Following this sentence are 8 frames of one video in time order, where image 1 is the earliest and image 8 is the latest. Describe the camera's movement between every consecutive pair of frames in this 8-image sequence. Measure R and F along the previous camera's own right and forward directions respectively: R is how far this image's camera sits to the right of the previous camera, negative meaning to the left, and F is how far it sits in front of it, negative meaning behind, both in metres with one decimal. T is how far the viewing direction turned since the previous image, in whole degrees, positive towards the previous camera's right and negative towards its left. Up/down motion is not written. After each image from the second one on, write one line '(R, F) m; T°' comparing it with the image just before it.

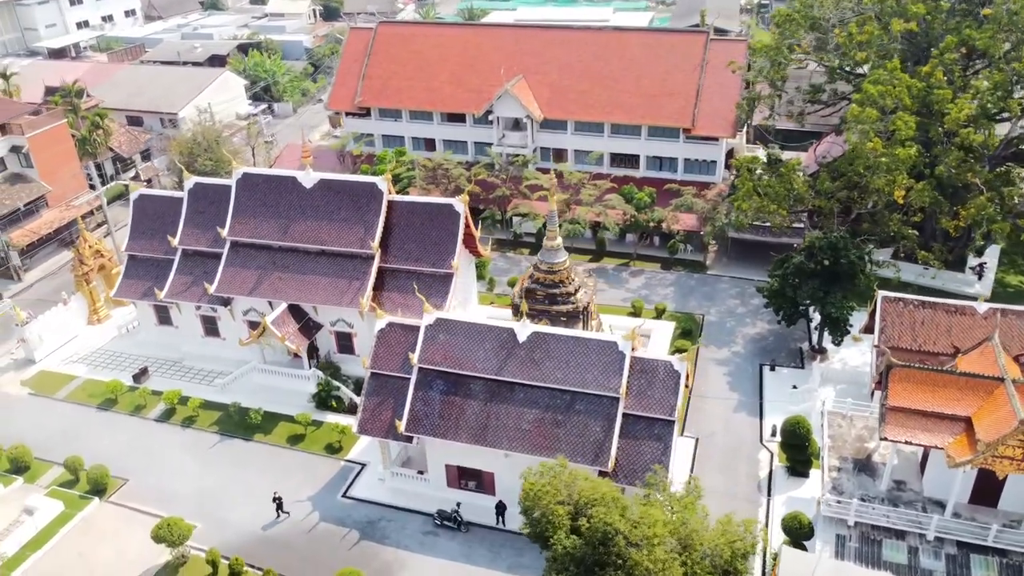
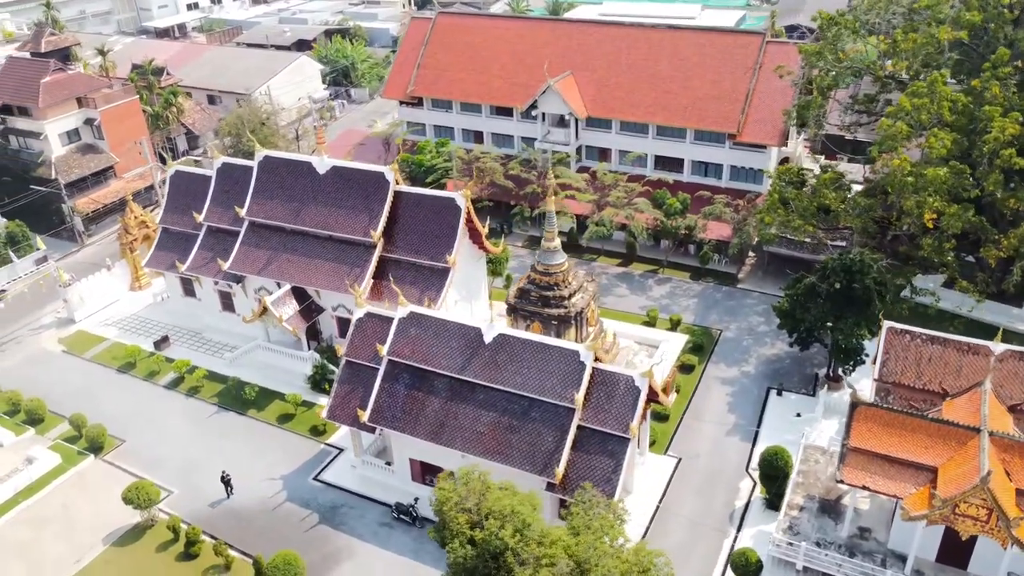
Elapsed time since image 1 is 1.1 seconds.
(+4.6, +0.8) m; -8°
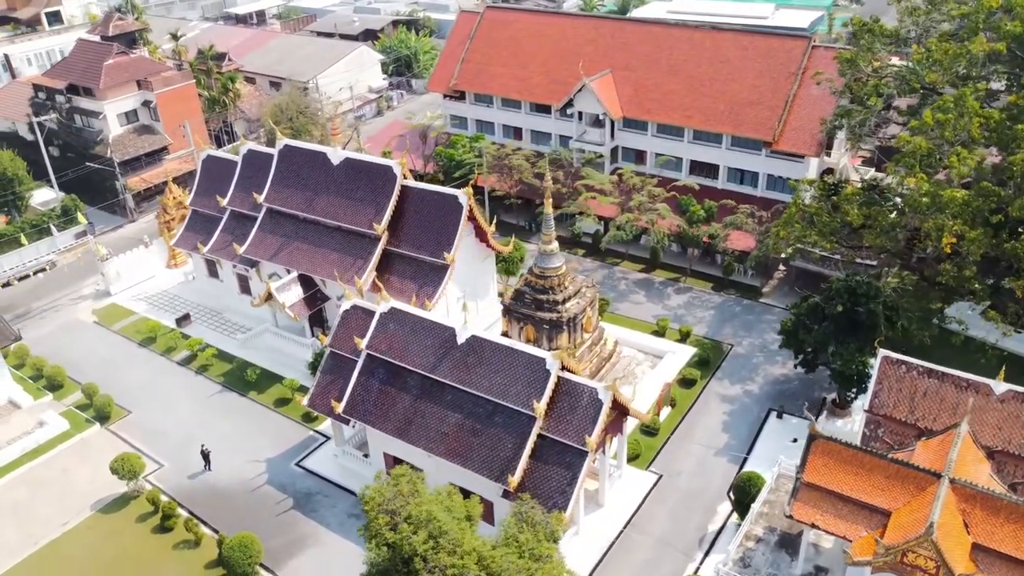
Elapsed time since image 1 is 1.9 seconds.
(+3.6, +0.5) m; -6°
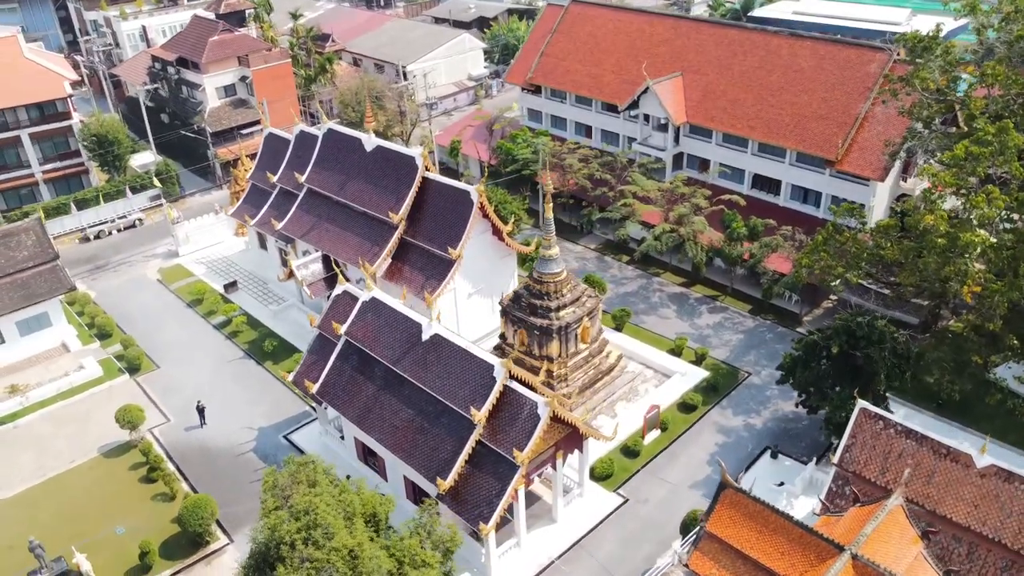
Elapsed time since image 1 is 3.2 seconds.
(+5.7, +0.8) m; -10°
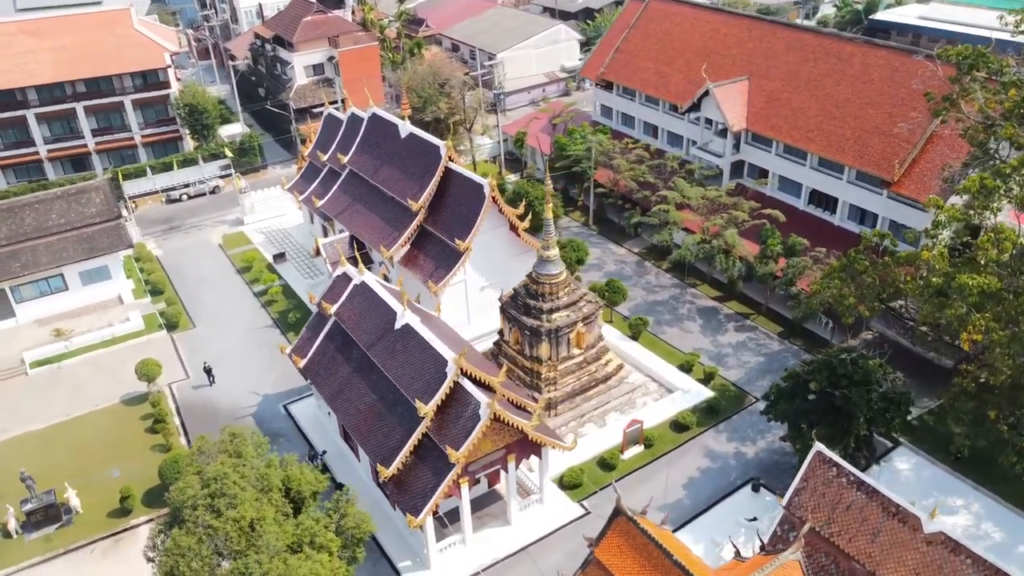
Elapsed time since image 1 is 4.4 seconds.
(+5.2, +0.6) m; -9°
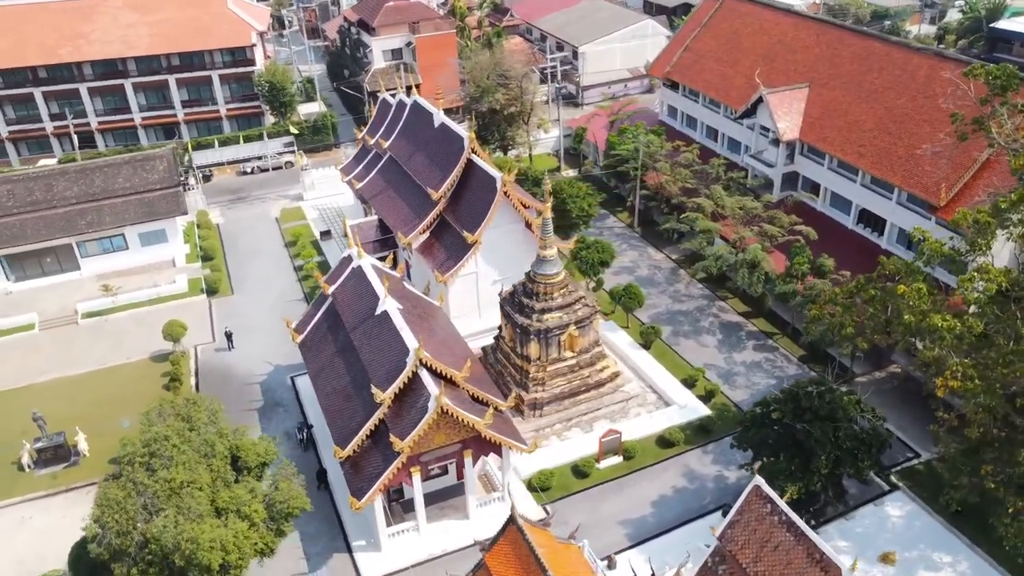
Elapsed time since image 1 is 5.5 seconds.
(+4.7, +0.4) m; -8°
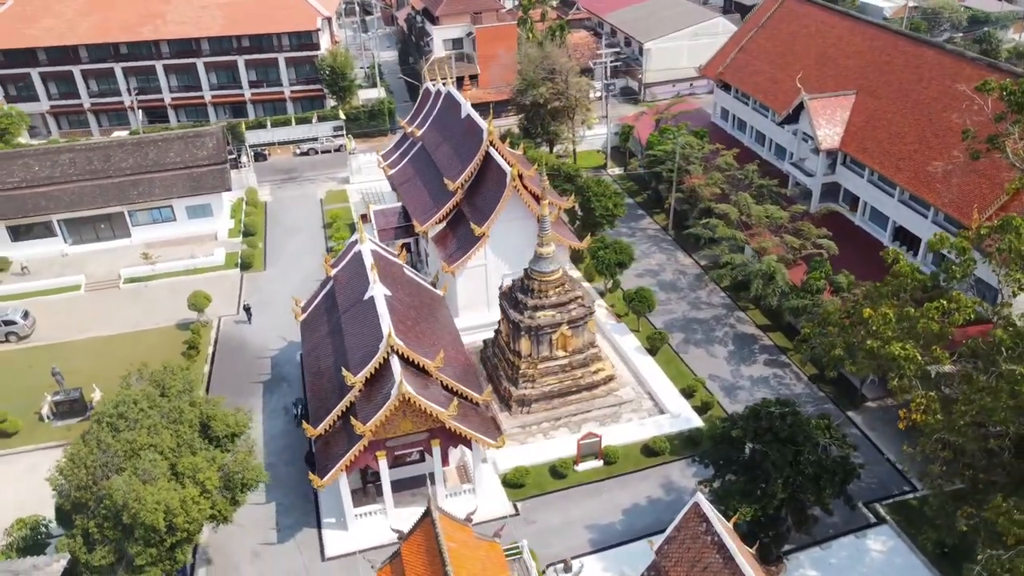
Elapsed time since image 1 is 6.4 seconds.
(+3.6, +0.2) m; -7°
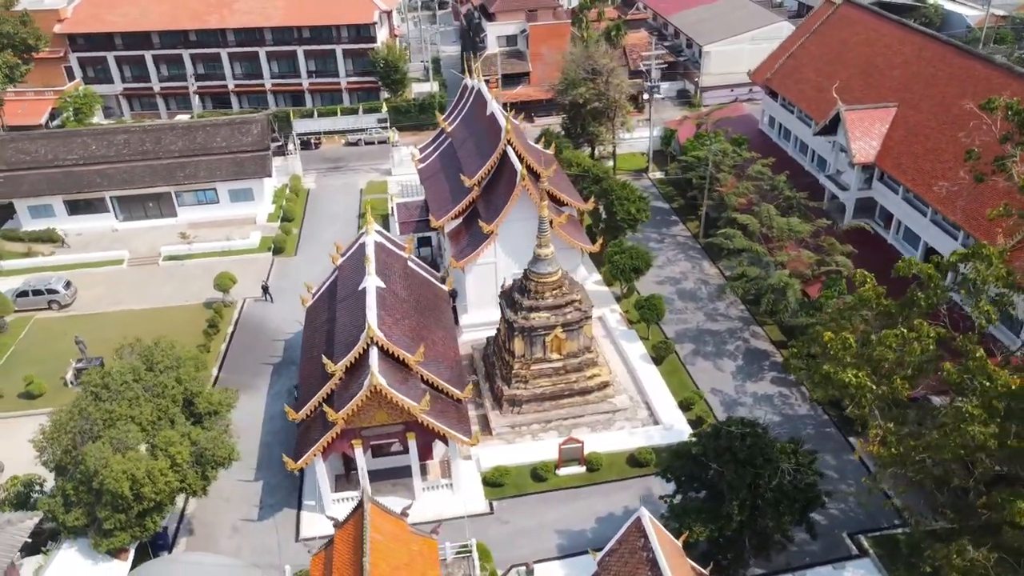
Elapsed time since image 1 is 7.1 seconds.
(+3.2, +0.1) m; -6°
